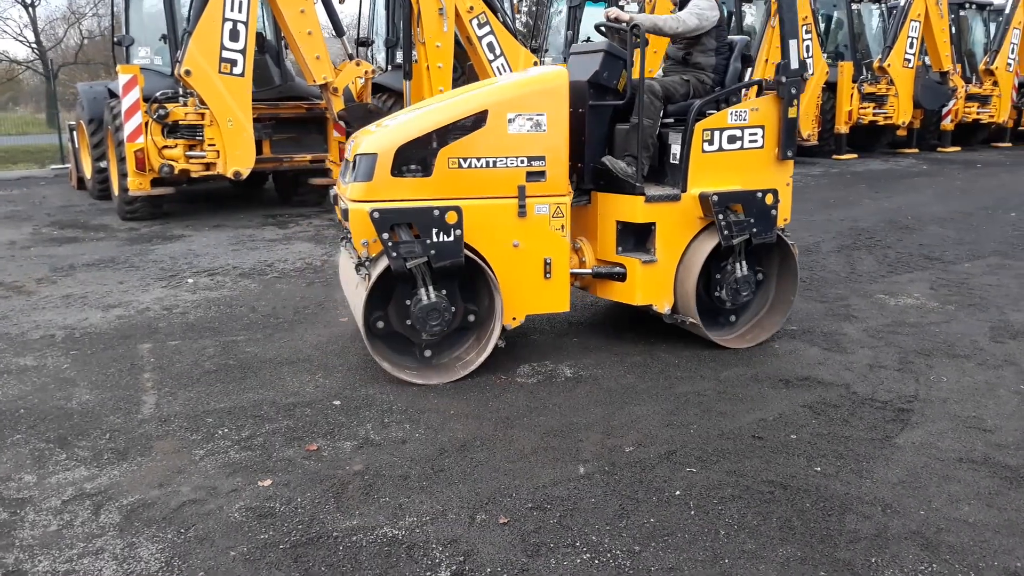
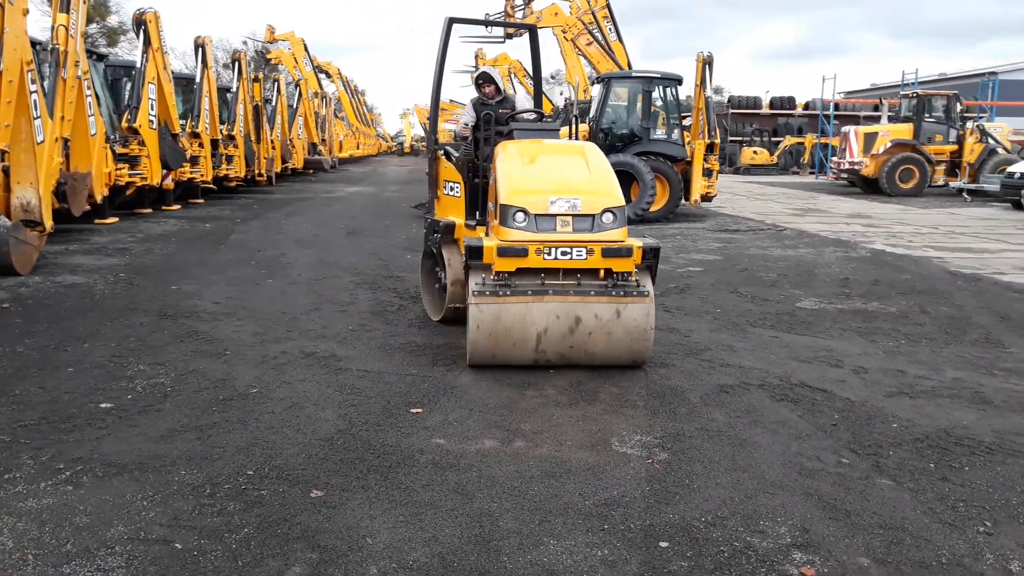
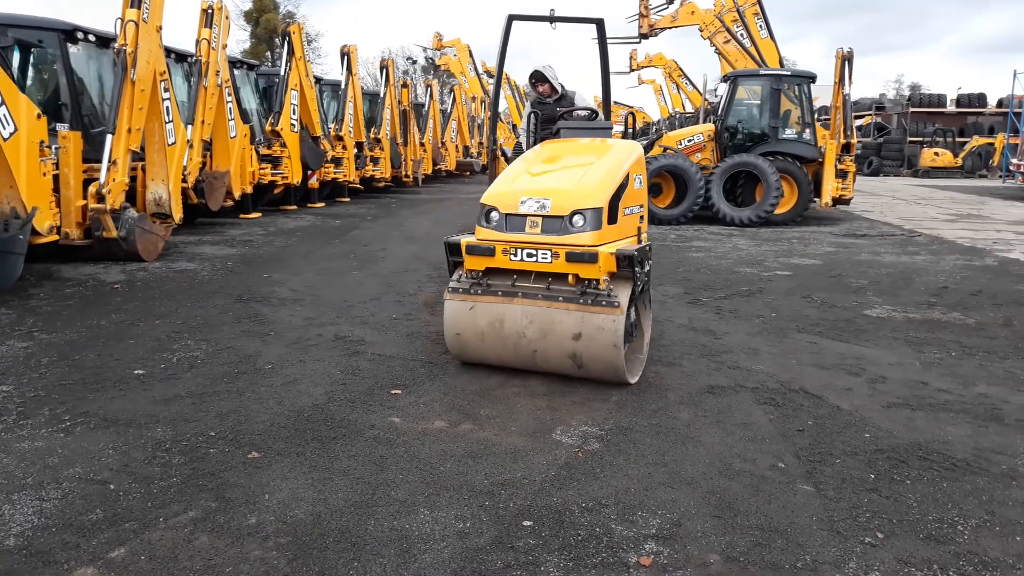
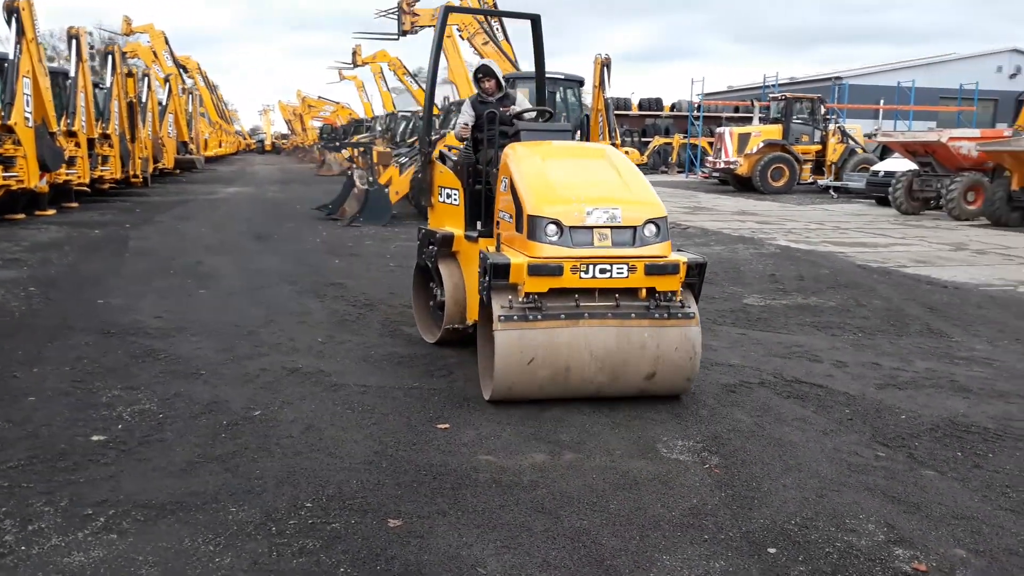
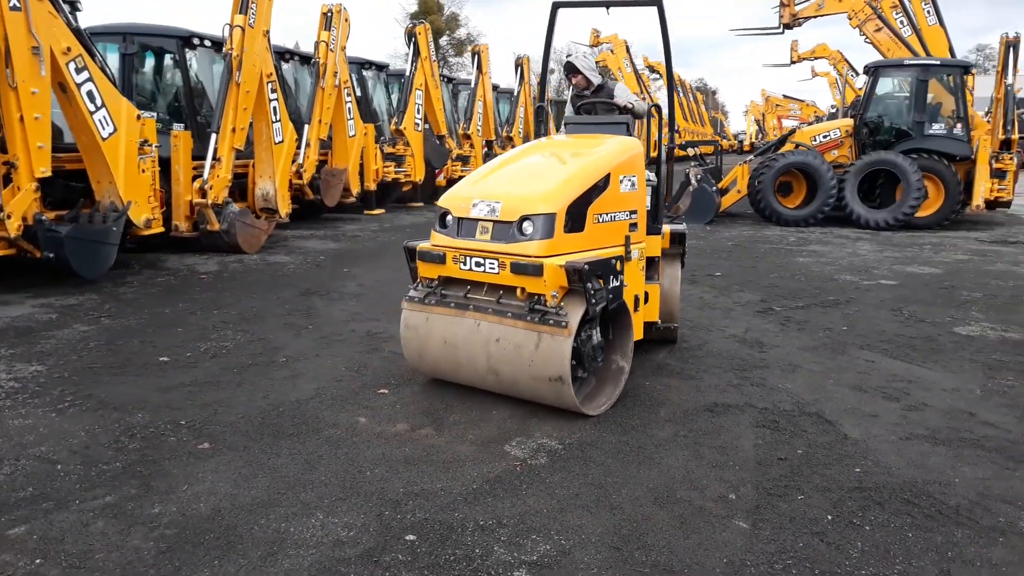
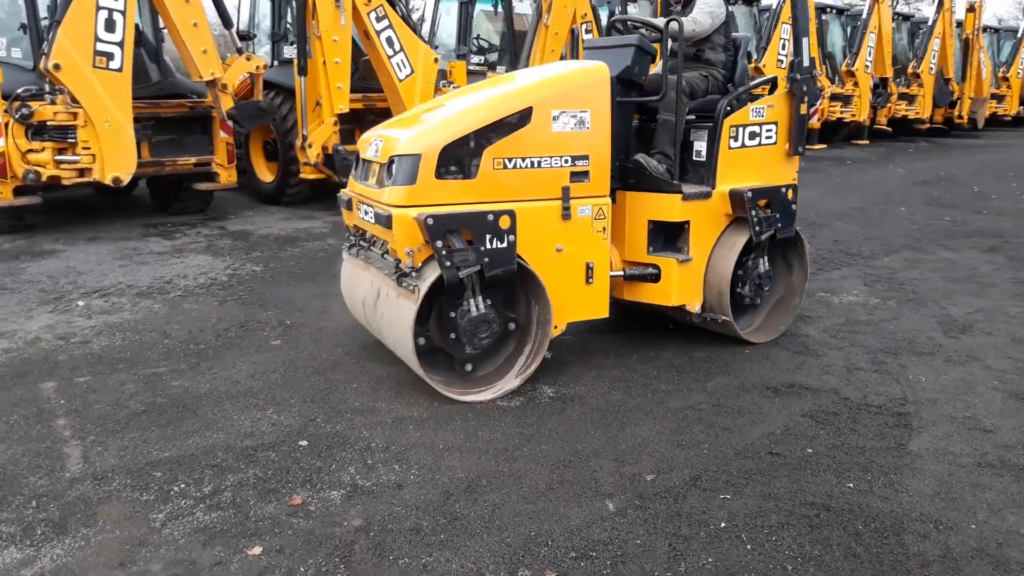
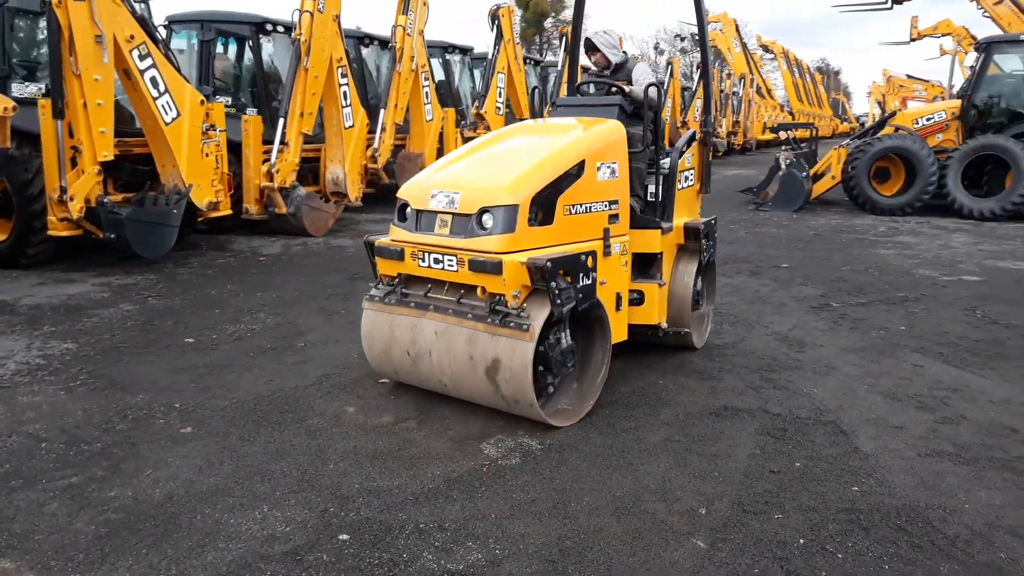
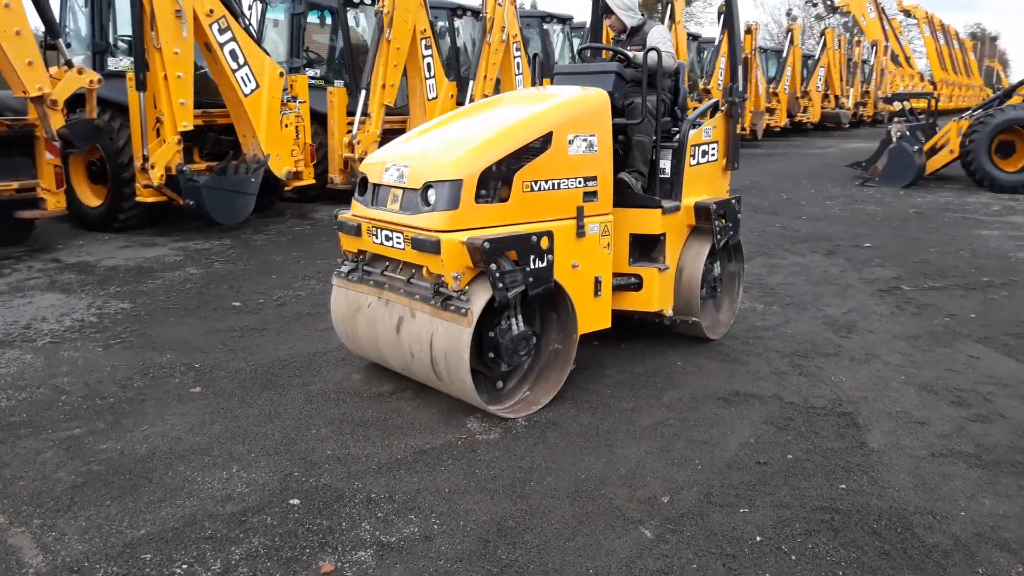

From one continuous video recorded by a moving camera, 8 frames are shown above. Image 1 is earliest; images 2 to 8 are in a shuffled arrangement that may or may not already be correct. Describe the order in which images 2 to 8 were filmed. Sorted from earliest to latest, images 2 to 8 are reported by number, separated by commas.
6, 8, 7, 5, 3, 2, 4
